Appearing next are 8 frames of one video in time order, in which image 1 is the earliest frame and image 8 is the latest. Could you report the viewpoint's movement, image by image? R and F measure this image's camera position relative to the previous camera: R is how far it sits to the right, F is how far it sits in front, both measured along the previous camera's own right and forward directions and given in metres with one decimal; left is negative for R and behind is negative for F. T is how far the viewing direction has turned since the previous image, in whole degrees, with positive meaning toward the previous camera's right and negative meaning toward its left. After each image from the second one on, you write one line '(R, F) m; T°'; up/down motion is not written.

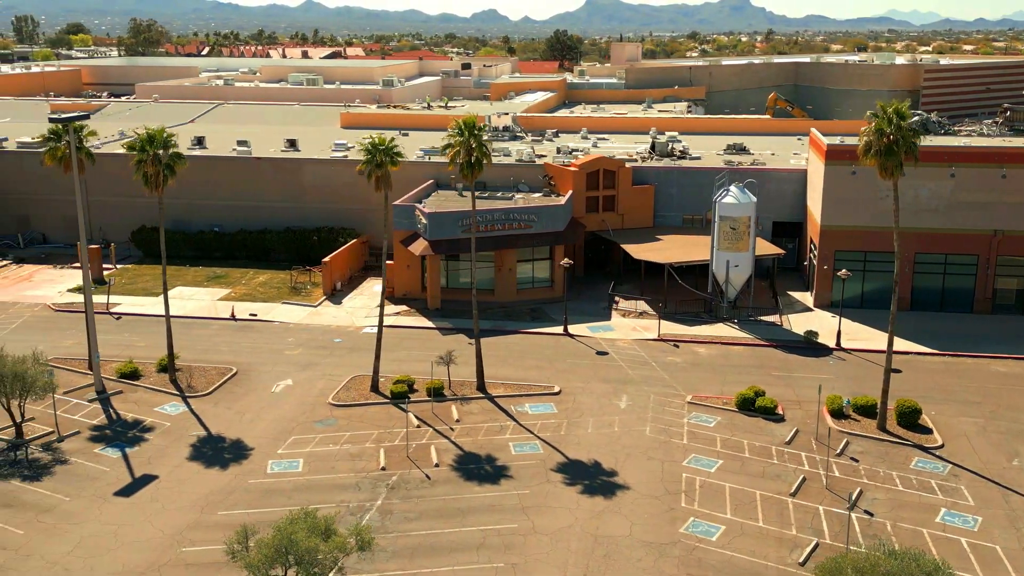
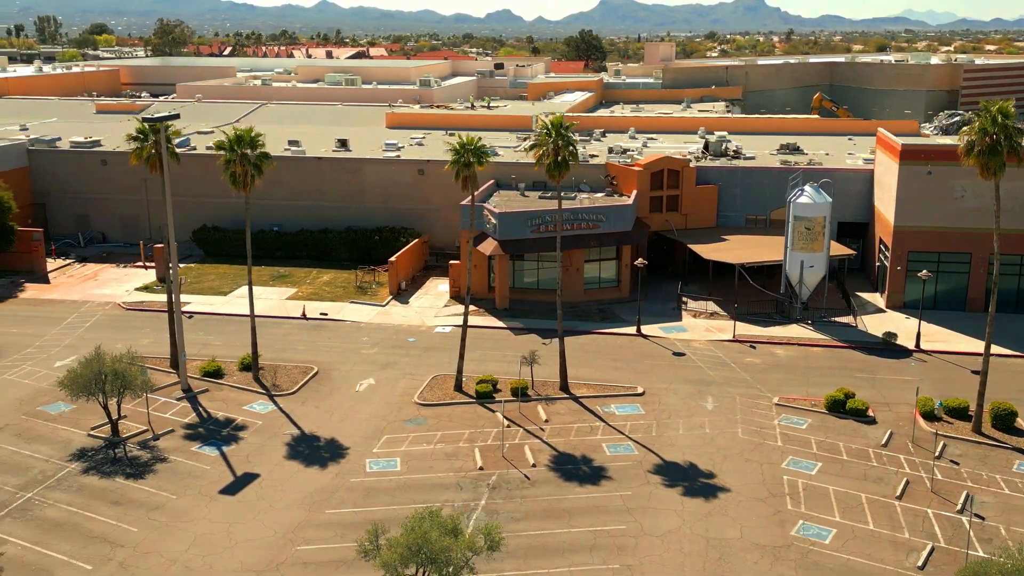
(-2.4, +0.1) m; -1°
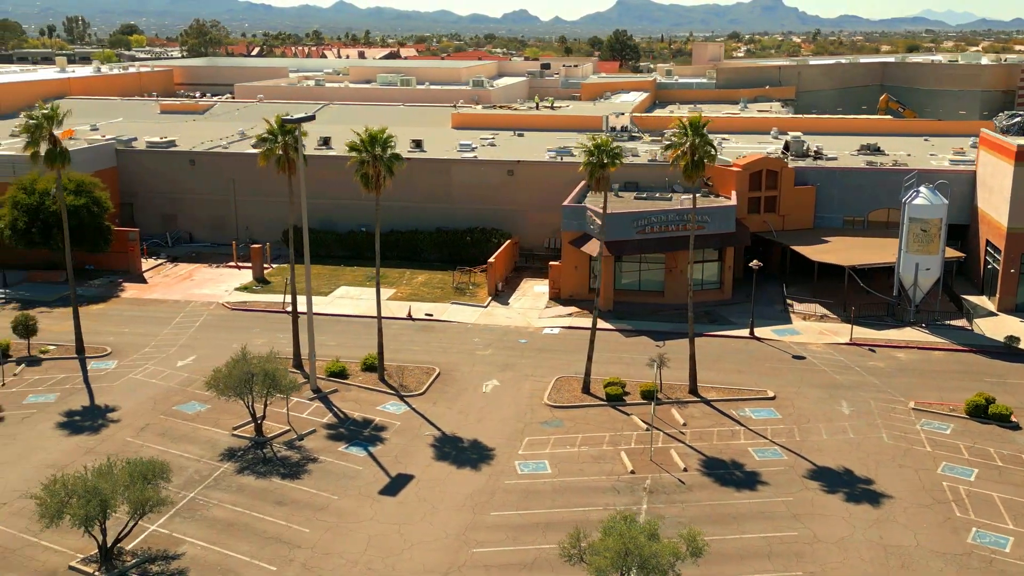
(-3.9, +0.2) m; -1°
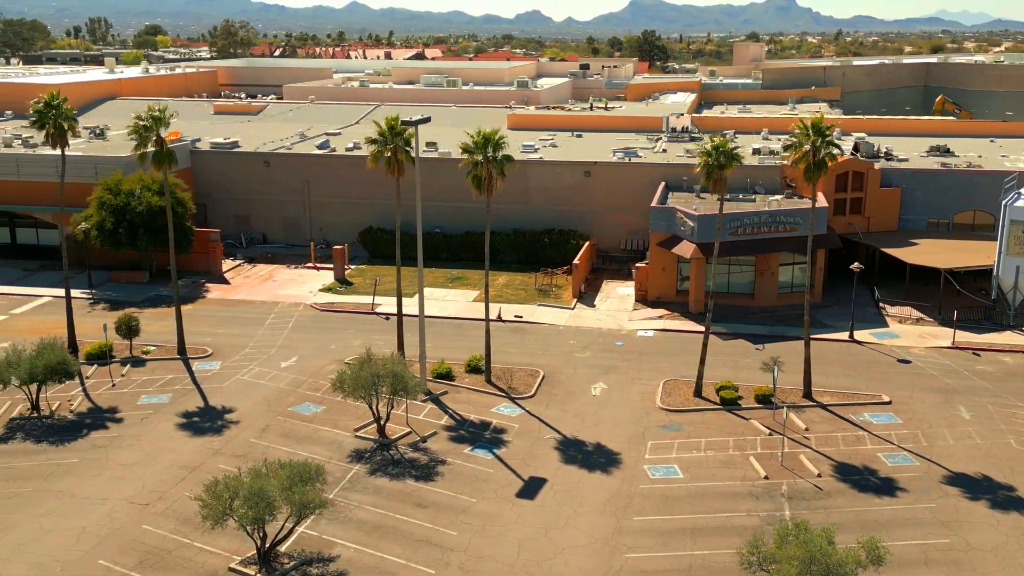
(-3.4, +0.1) m; -1°
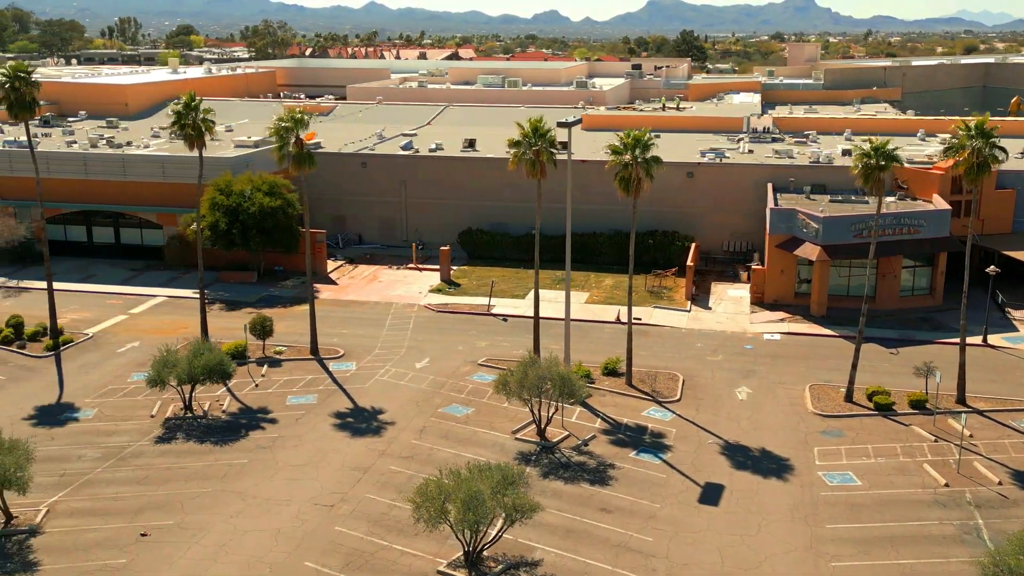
(-4.4, +0.1) m; -2°
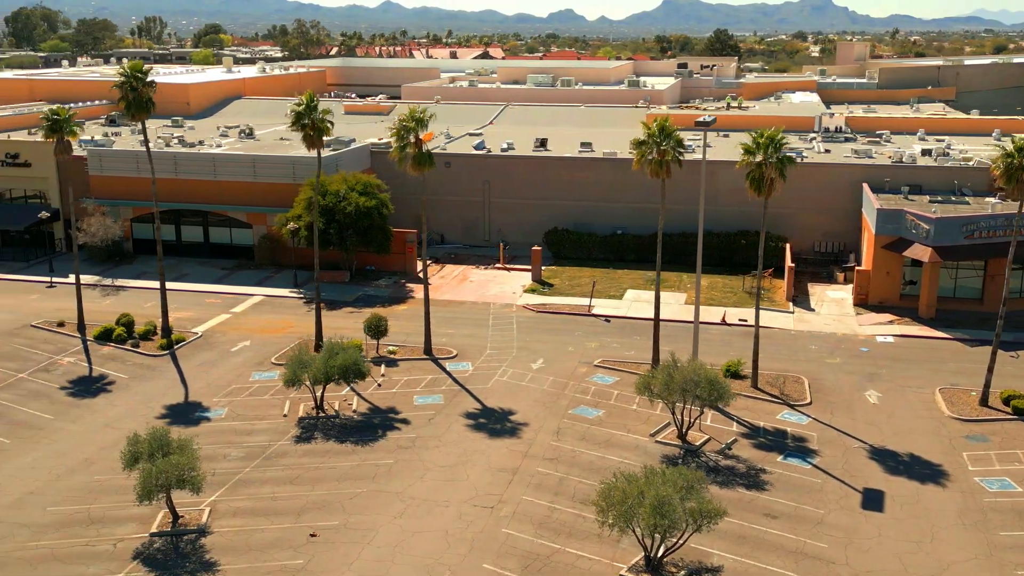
(-3.8, +0.2) m; -1°
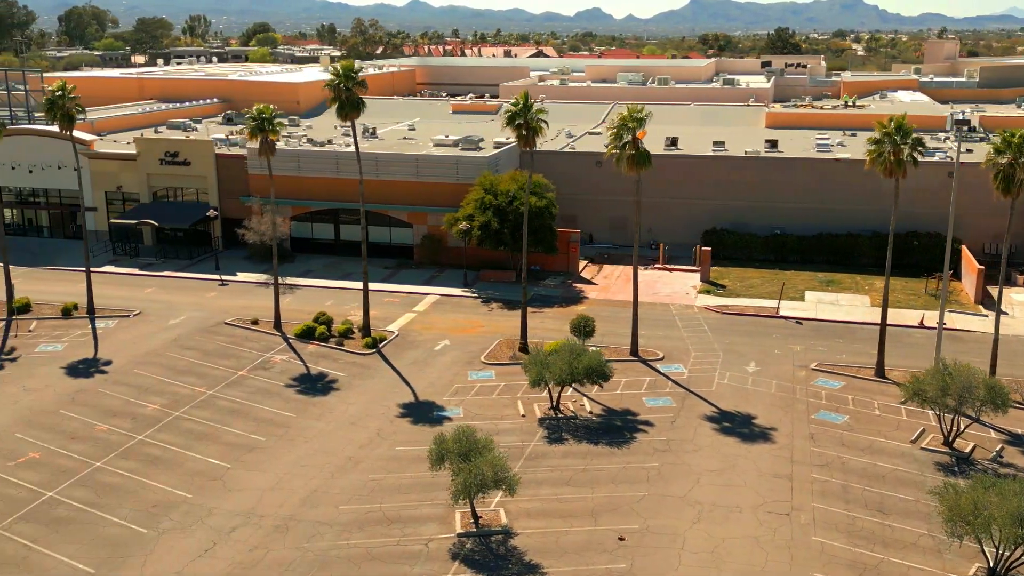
(-7.0, +0.1) m; -3°
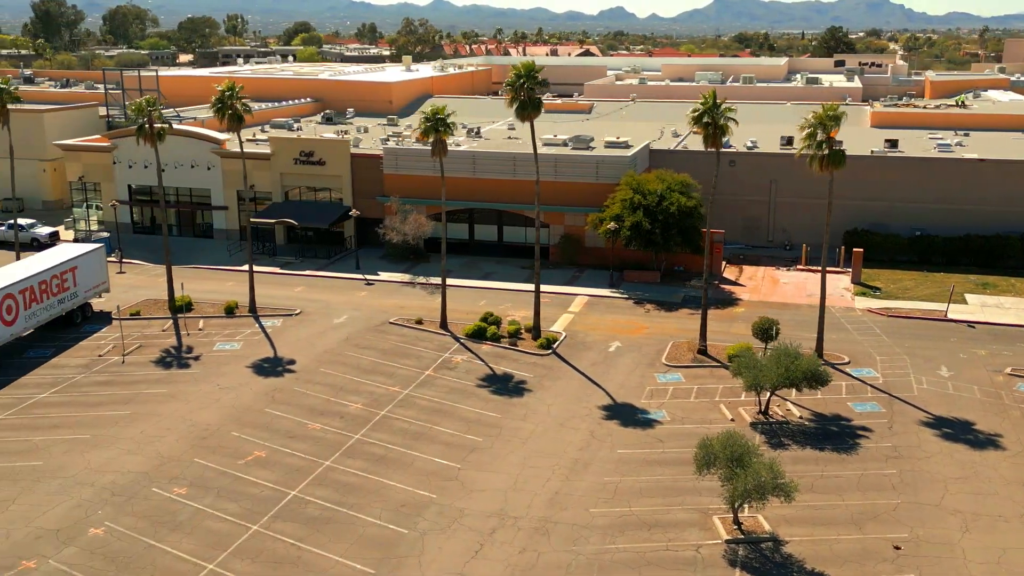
(-6.1, +0.1) m; -2°
